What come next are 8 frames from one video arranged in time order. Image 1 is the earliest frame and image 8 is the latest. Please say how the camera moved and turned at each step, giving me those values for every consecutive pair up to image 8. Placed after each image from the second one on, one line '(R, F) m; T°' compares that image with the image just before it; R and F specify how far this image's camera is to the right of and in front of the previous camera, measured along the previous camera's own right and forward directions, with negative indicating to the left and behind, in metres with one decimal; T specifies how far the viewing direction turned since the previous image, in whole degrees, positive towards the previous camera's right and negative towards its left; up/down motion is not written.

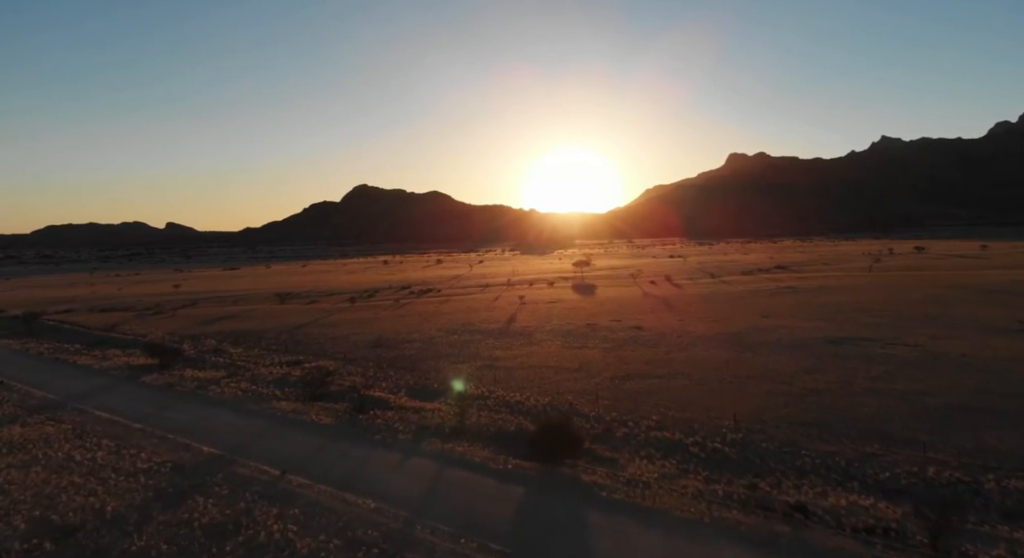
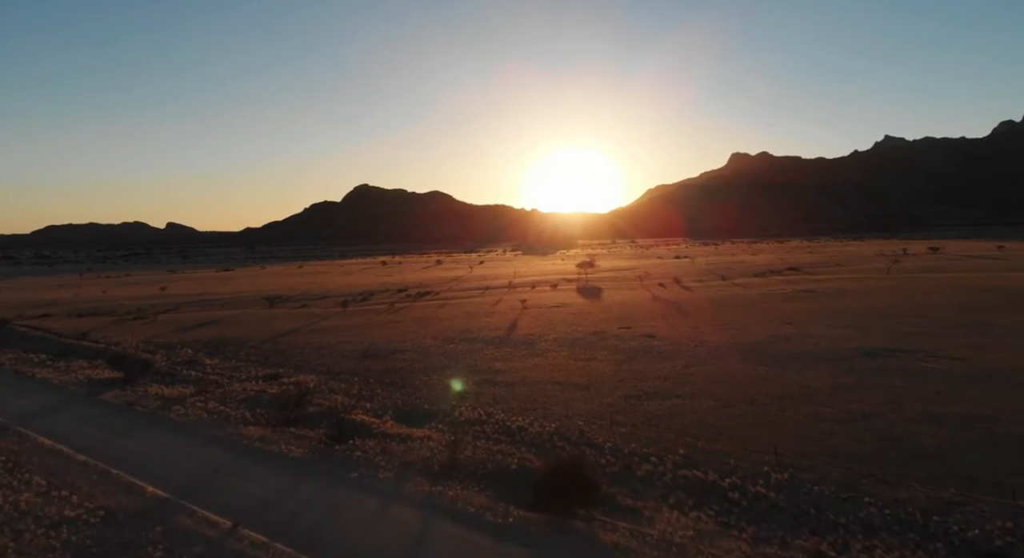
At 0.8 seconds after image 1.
(0.0, +2.2) m; 0°
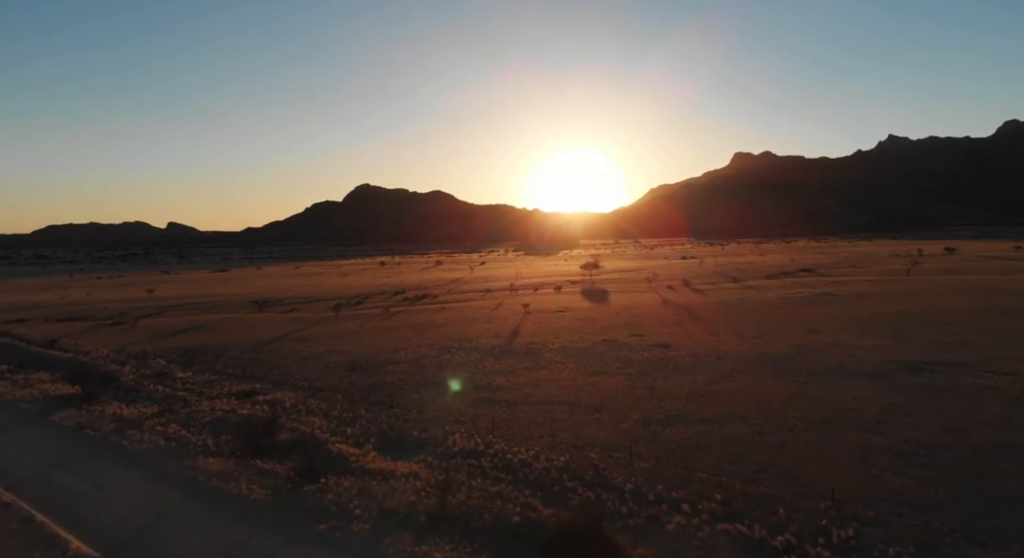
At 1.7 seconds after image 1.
(0.0, +2.1) m; 0°
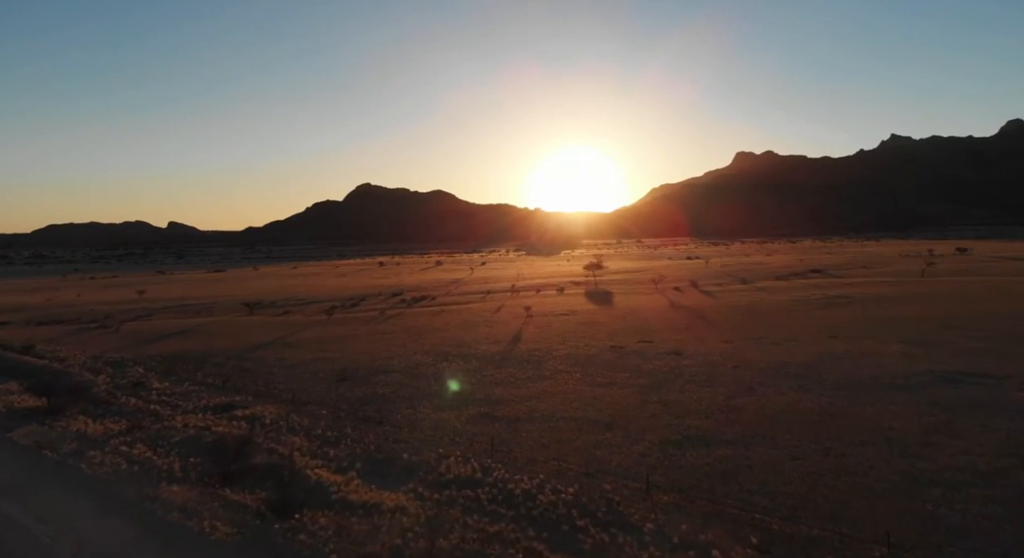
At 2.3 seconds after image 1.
(0.0, +1.4) m; 0°
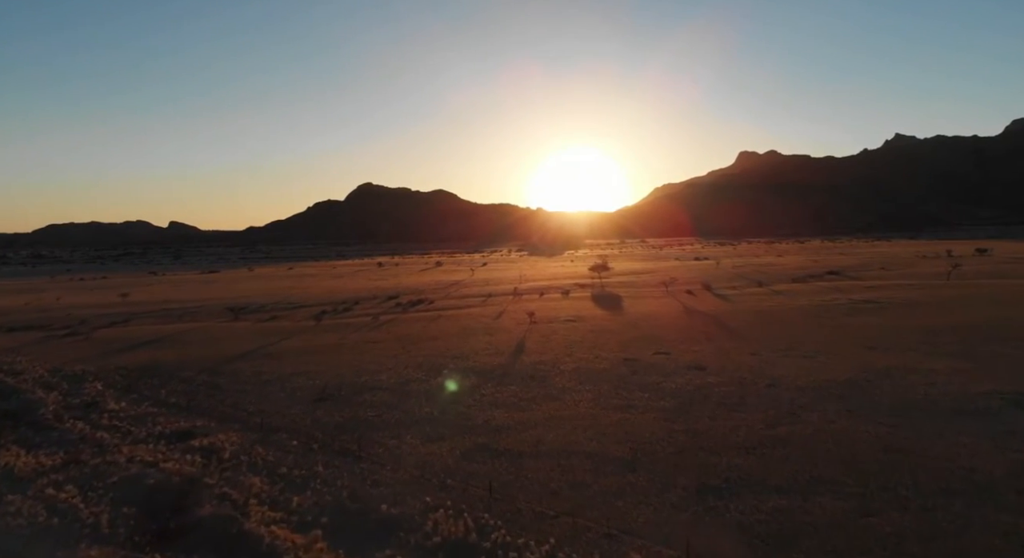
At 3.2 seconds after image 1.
(0.0, +2.3) m; 0°
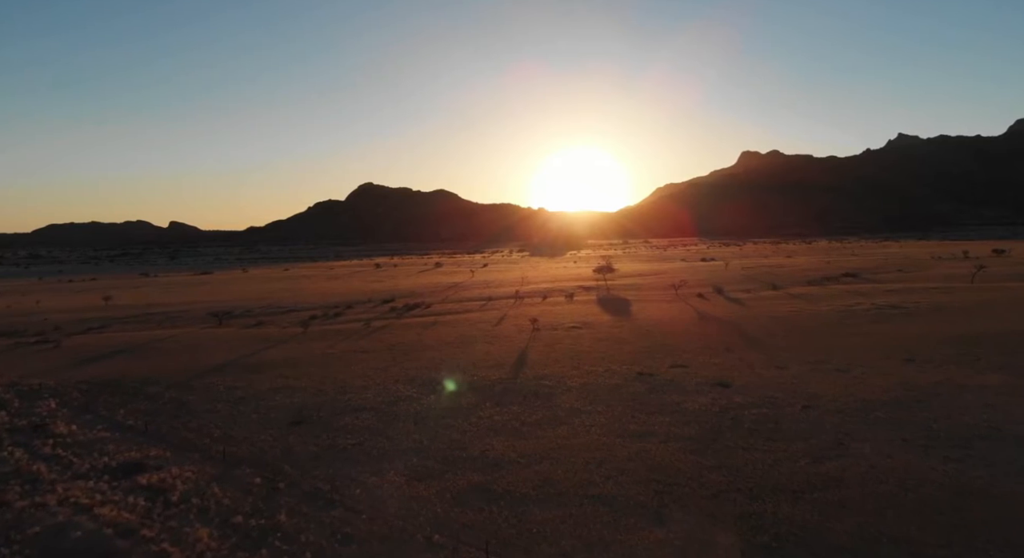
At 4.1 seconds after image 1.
(0.0, +2.0) m; 0°
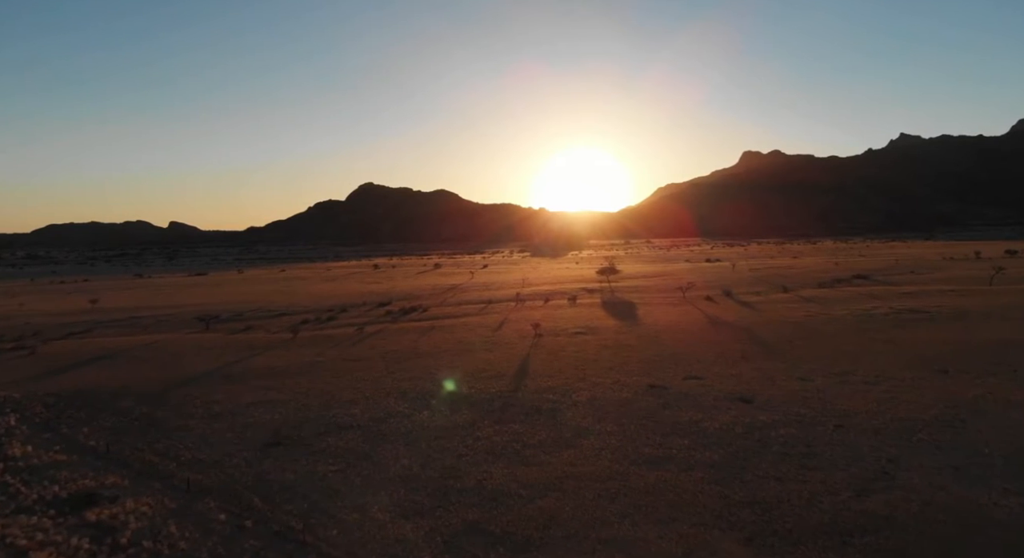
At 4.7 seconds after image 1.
(0.0, +1.4) m; 0°
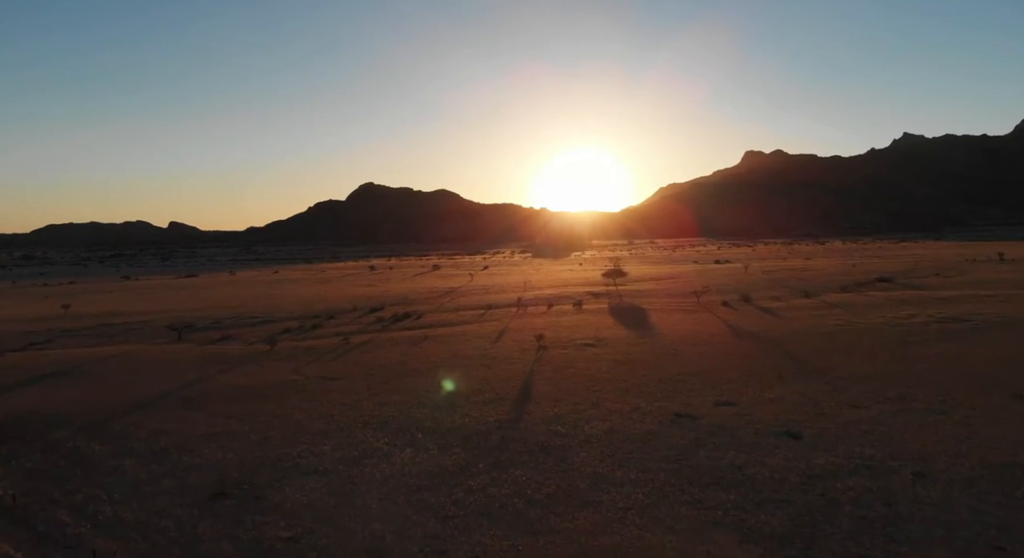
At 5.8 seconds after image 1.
(0.0, +2.6) m; 0°
